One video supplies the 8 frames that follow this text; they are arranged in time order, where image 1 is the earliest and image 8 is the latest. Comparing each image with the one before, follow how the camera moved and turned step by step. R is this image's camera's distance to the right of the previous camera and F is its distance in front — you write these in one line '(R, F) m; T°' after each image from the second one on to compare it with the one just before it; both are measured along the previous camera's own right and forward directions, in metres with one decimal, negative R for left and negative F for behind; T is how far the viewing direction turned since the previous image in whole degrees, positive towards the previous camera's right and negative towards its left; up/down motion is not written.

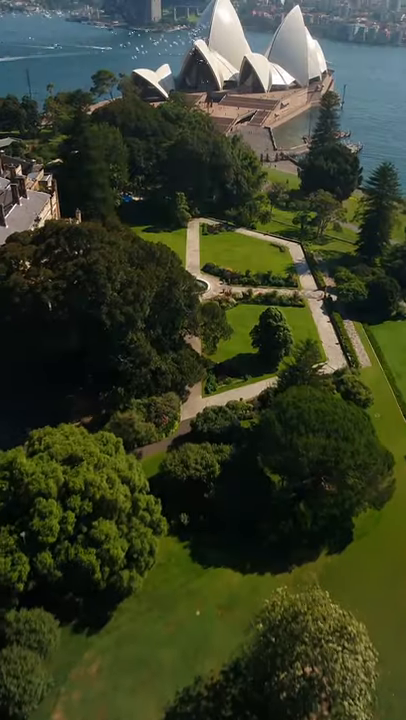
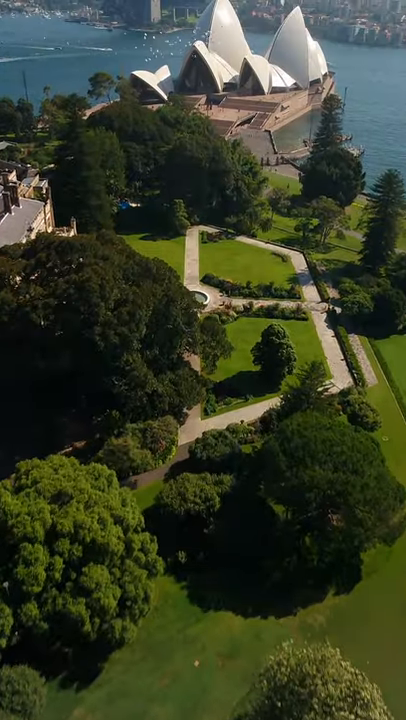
(0.0, +2.2) m; 0°
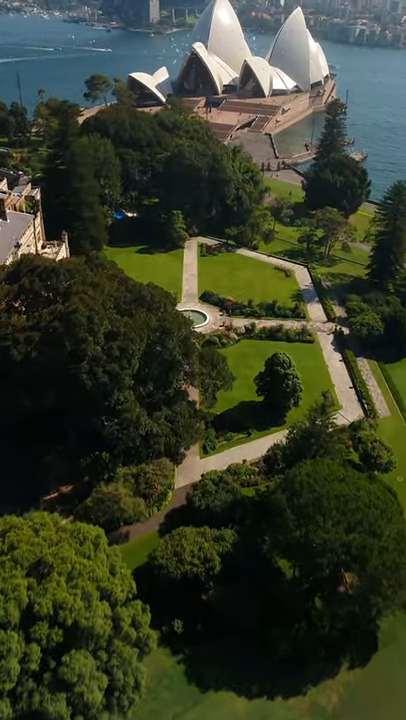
(0.0, +3.5) m; 0°
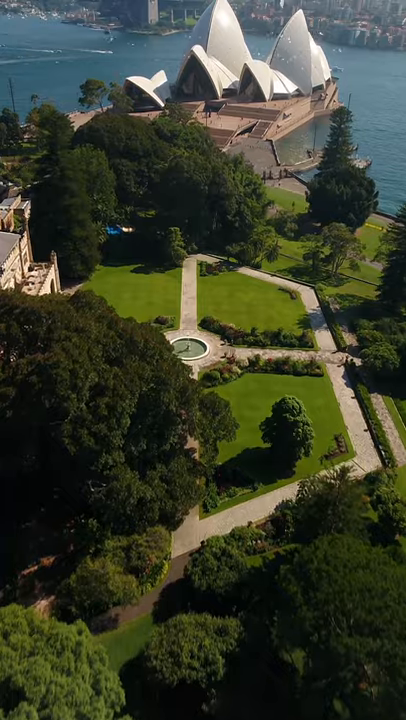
(-0.1, +4.3) m; 0°
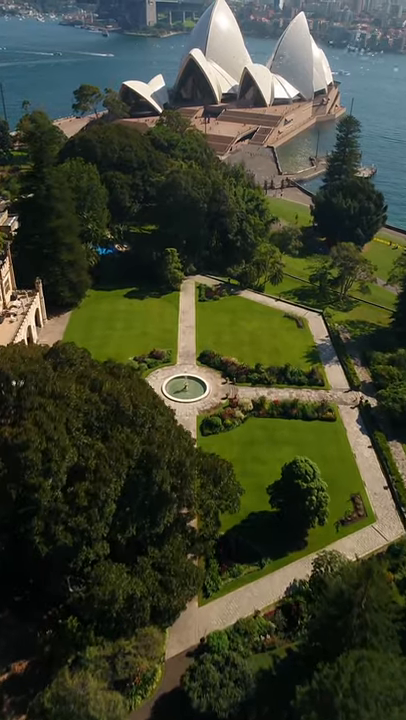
(0.0, +4.8) m; 0°
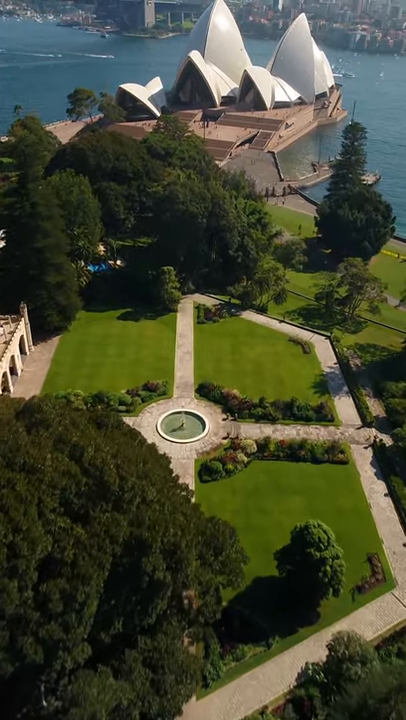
(0.0, +4.0) m; 0°
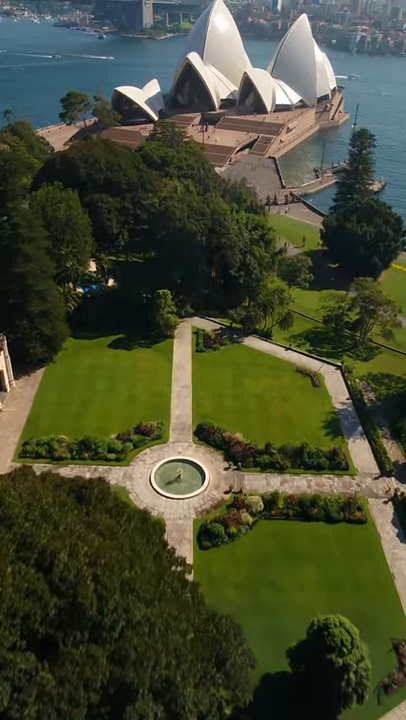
(0.0, +4.6) m; 0°
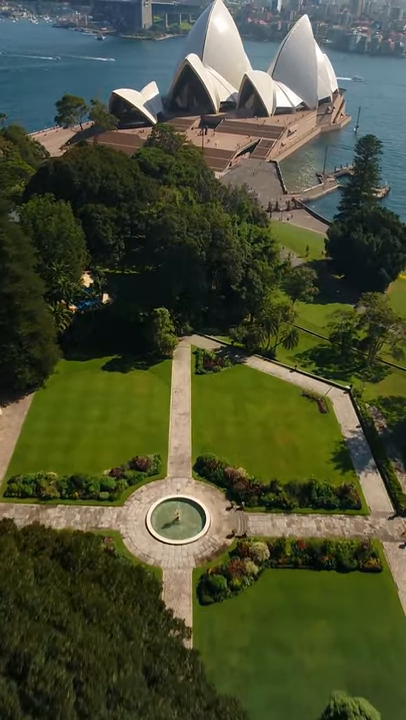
(0.0, +2.9) m; 0°
